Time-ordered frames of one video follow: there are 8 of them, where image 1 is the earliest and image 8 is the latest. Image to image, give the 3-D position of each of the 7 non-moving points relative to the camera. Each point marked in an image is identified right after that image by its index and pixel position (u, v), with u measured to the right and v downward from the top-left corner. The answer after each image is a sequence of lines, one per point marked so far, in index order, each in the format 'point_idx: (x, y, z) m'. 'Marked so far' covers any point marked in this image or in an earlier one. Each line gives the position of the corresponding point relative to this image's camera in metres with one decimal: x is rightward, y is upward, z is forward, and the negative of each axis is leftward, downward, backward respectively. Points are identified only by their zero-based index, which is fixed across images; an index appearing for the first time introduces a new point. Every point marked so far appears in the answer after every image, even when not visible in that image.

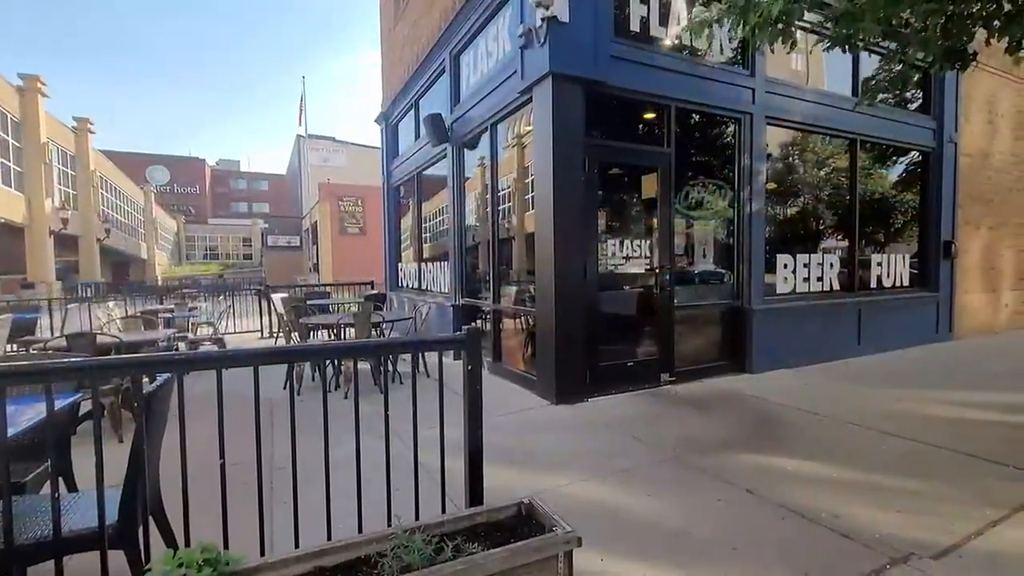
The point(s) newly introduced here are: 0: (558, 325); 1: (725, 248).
0: (+0.4, -0.4, +4.5) m
1: (+2.5, +0.4, +5.7) m
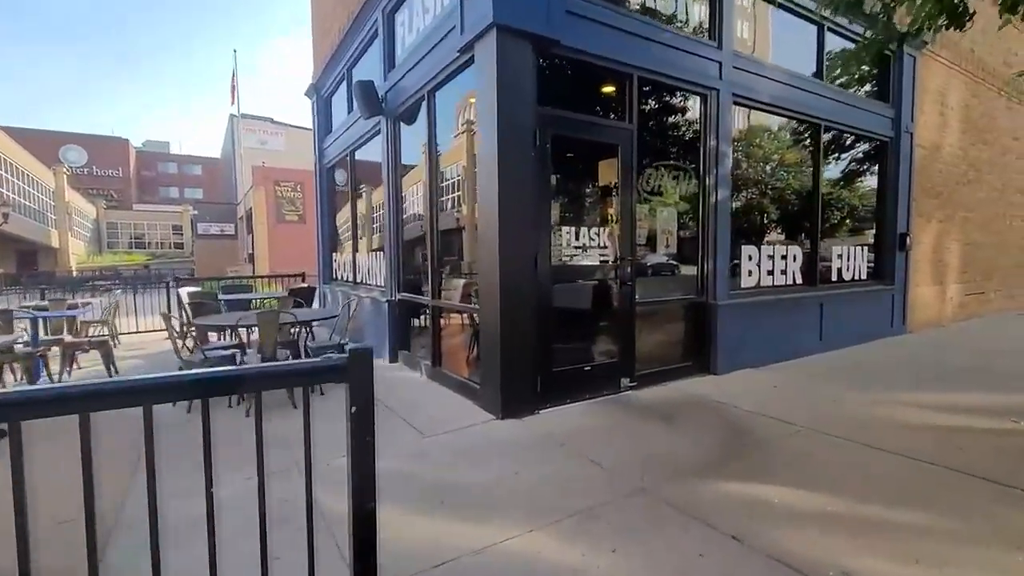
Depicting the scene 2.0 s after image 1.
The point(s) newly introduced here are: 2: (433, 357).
0: (-0.1, -0.3, +3.8) m
1: (+1.9, +0.5, +5.2) m
2: (-0.9, -0.7, +5.2) m
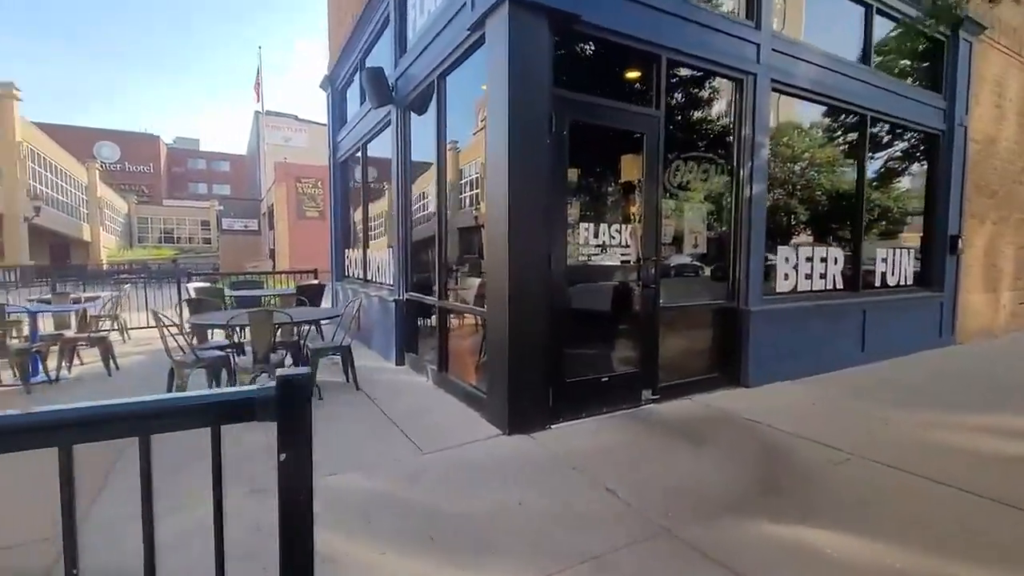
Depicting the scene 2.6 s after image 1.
0: (0.0, -0.3, +3.5) m
1: (+2.0, +0.5, +4.8) m
2: (-0.7, -0.7, +4.9) m
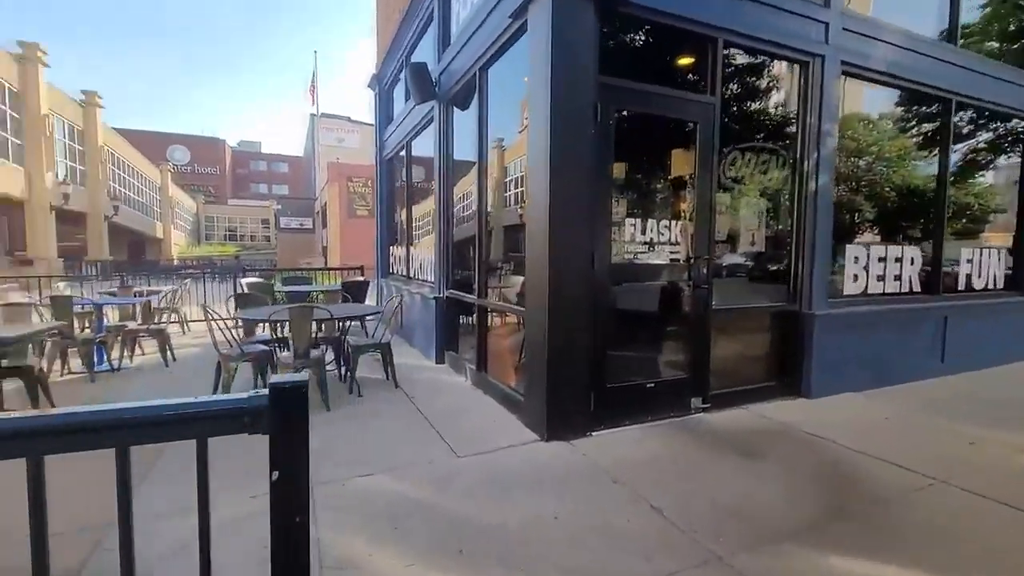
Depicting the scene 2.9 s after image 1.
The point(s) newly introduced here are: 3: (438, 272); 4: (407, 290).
0: (+0.3, -0.3, +3.3) m
1: (+2.4, +0.5, +4.4) m
2: (-0.3, -0.7, +4.8) m
3: (-0.9, +0.2, +5.9) m
4: (-1.5, 0.0, +7.1) m
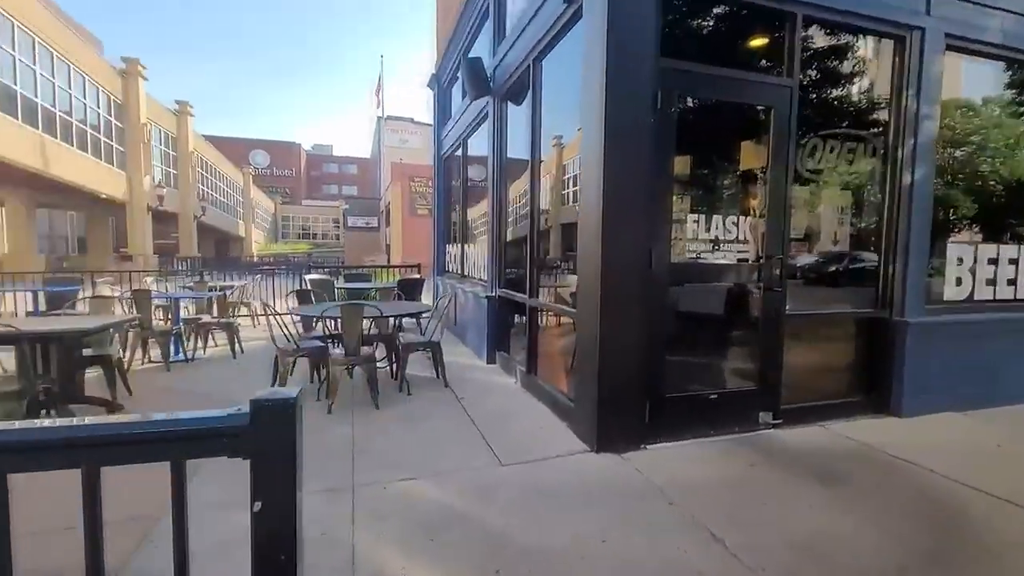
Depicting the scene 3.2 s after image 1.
0: (+0.6, -0.3, +3.1) m
1: (+2.8, +0.4, +3.9) m
2: (+0.2, -0.7, +4.6) m
3: (-0.3, +0.2, +5.8) m
4: (-0.7, 0.0, +7.1) m
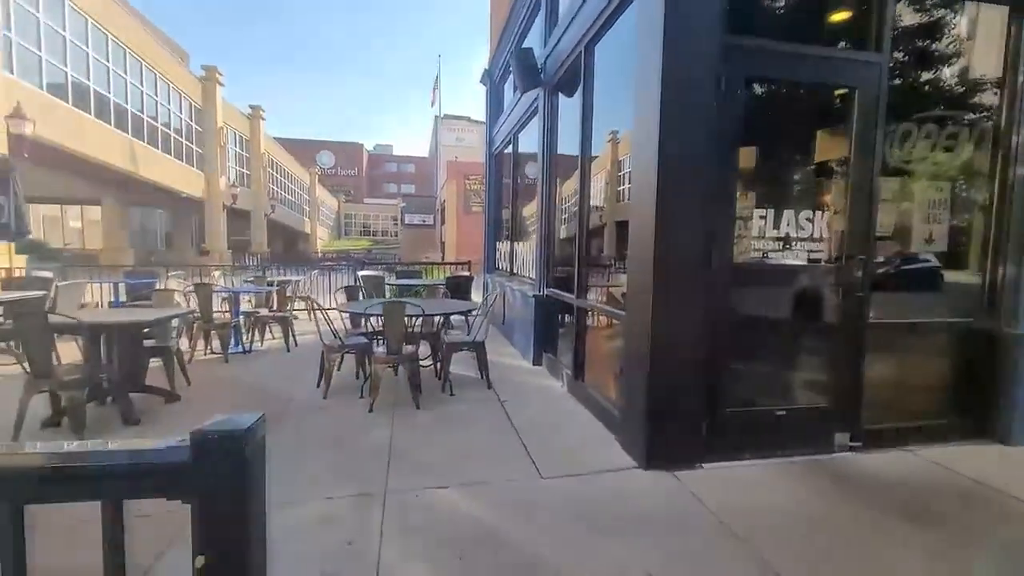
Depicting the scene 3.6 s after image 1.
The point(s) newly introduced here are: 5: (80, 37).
0: (+0.8, -0.3, +2.8) m
1: (+3.2, +0.4, +3.4) m
2: (+0.6, -0.7, +4.4) m
3: (+0.3, +0.2, +5.6) m
4: (0.0, 0.0, +7.0) m
5: (-11.4, +6.6, +12.9) m
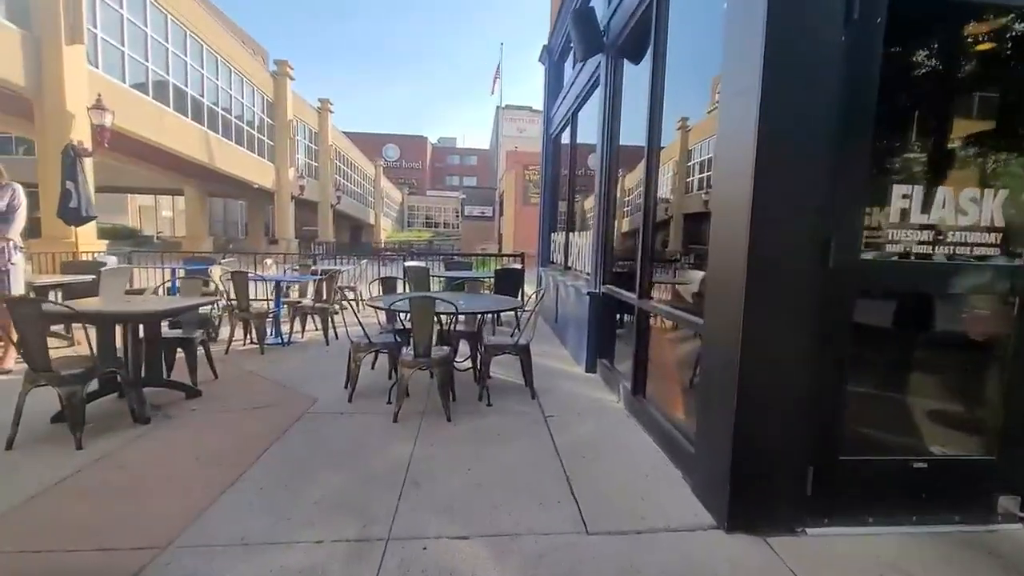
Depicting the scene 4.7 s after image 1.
0: (+1.0, -0.3, +2.1) m
1: (+3.4, +0.3, +2.4) m
2: (+0.9, -0.7, +3.7) m
3: (+0.8, +0.3, +4.9) m
4: (+0.7, +0.1, +6.3) m
5: (-9.7, +7.1, +13.5) m
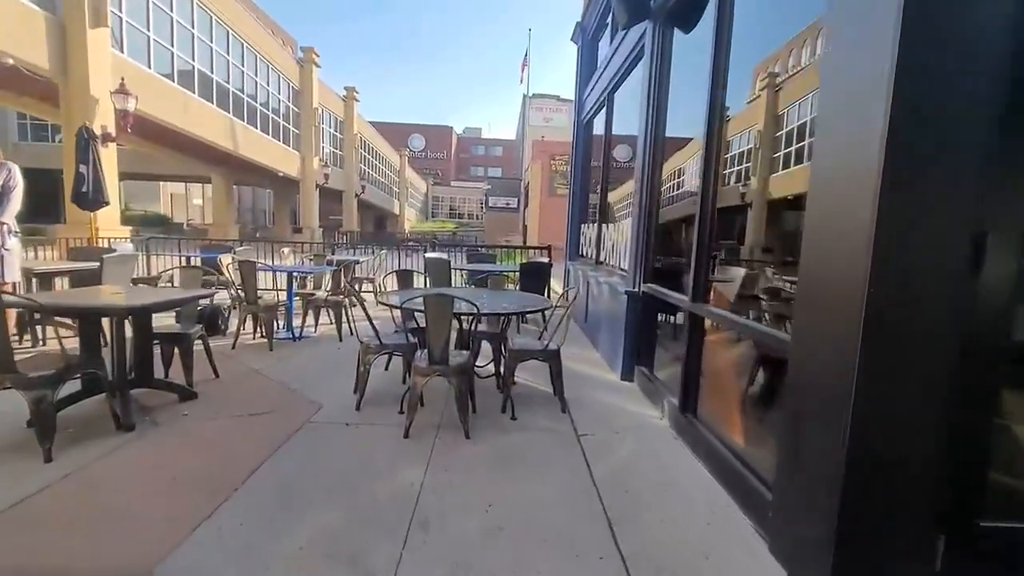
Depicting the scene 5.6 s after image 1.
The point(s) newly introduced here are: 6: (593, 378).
0: (+1.2, -0.4, +1.6) m
1: (+3.6, +0.2, +1.8) m
2: (+1.1, -0.7, +3.2) m
3: (+1.1, +0.3, +4.4) m
4: (+1.0, +0.1, +5.8) m
5: (-8.9, +7.4, +13.4) m
6: (+0.7, -0.8, +4.4) m
